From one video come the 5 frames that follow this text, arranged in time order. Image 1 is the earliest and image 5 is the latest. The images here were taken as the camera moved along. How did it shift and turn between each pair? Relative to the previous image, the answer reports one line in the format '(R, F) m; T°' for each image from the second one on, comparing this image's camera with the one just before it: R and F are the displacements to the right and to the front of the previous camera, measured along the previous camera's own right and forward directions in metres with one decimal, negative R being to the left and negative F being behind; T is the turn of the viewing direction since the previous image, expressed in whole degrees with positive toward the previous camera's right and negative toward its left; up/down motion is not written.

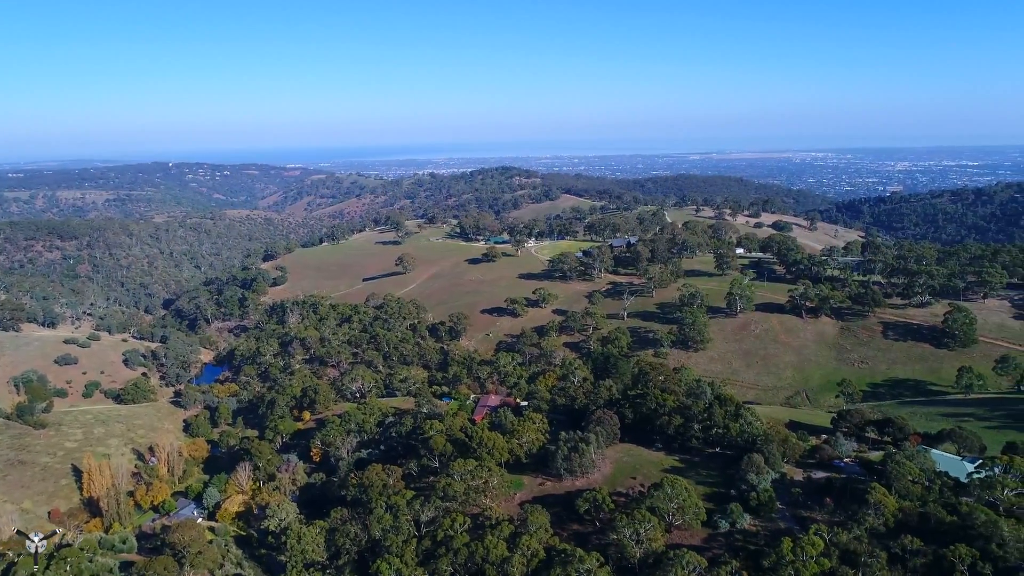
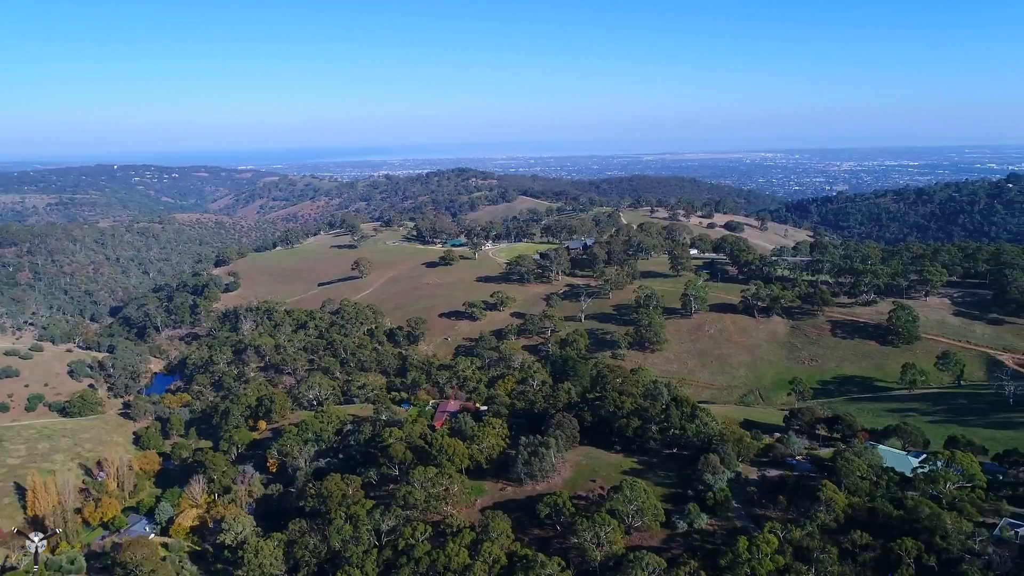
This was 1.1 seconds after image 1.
(+1.3, +0.8) m; +3°
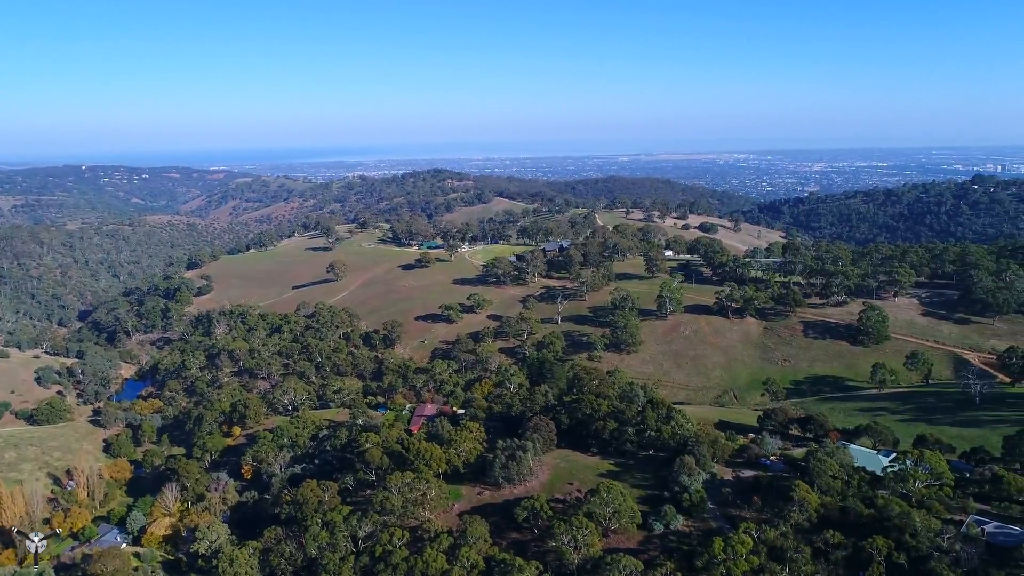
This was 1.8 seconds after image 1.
(+0.7, +0.4) m; +2°
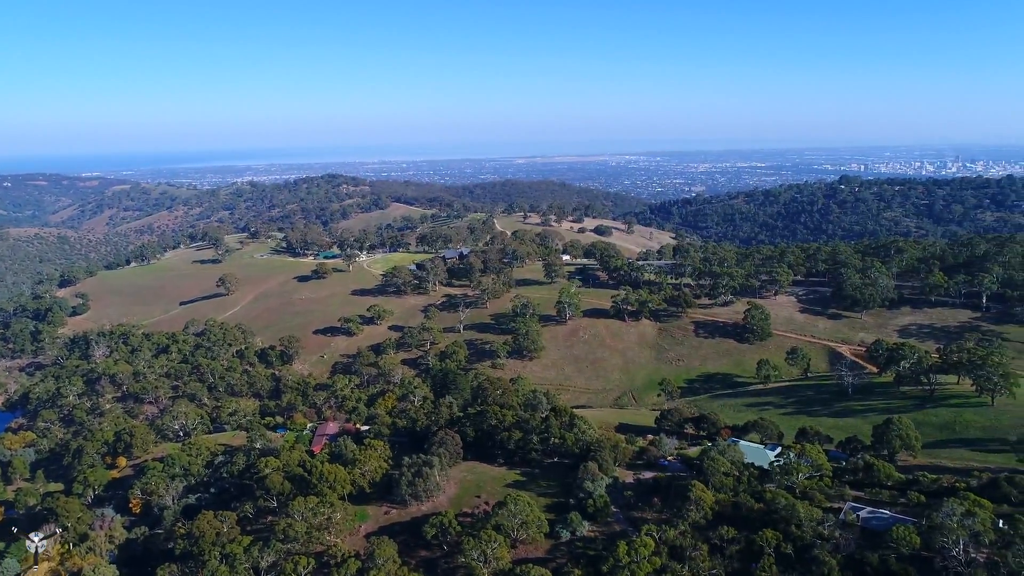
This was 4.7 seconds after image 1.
(+3.2, +1.4) m; +7°
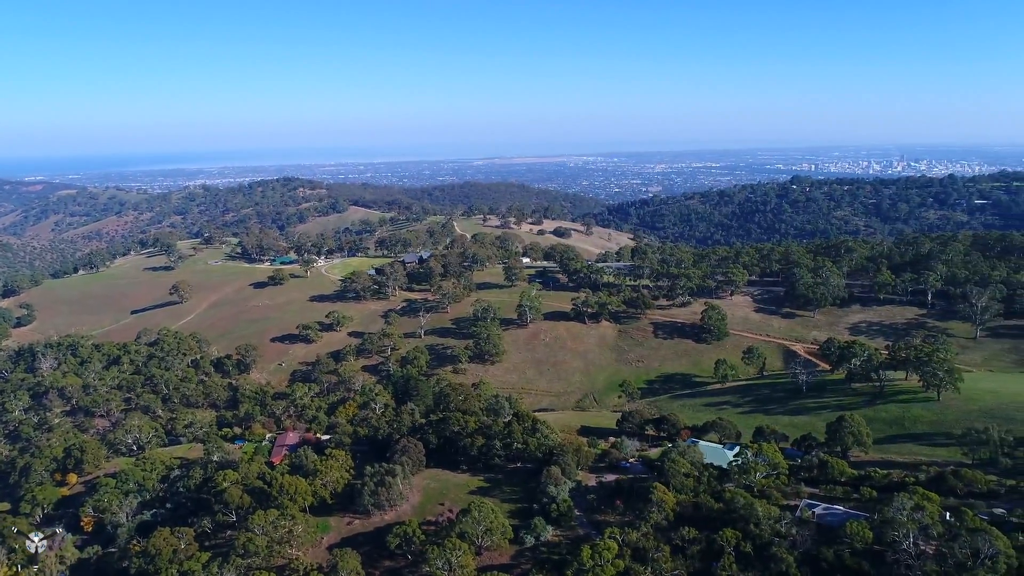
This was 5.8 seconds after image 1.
(+1.3, +0.5) m; +3°
